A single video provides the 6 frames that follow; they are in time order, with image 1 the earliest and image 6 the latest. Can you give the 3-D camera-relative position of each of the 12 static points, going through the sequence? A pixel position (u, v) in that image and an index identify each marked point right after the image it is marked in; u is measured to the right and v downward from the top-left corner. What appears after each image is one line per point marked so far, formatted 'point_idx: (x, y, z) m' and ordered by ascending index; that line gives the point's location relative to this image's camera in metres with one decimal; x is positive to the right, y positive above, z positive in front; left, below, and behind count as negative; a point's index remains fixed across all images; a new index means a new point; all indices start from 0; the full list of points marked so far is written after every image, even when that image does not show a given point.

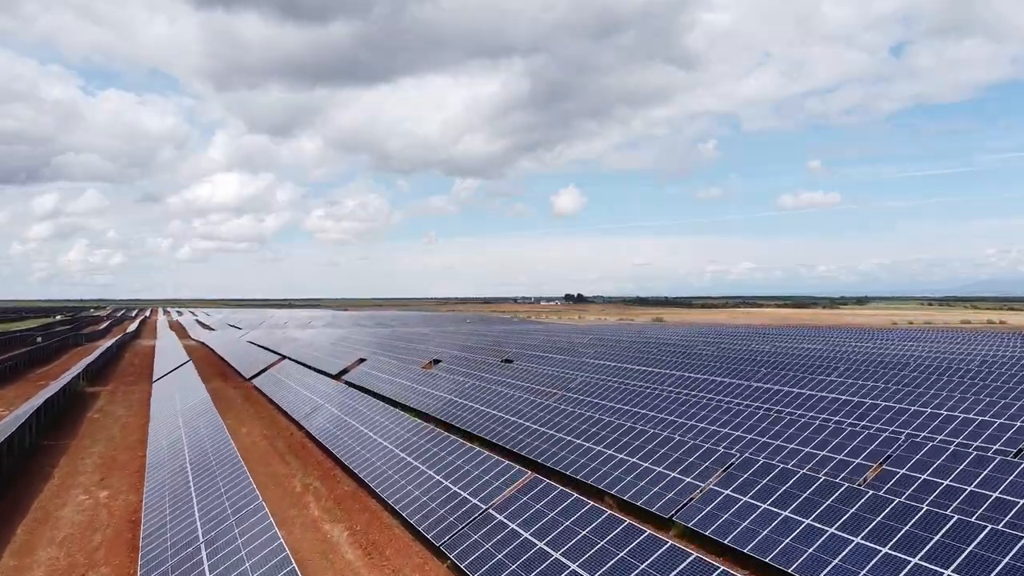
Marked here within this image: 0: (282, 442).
0: (-7.1, -4.8, +17.8) m
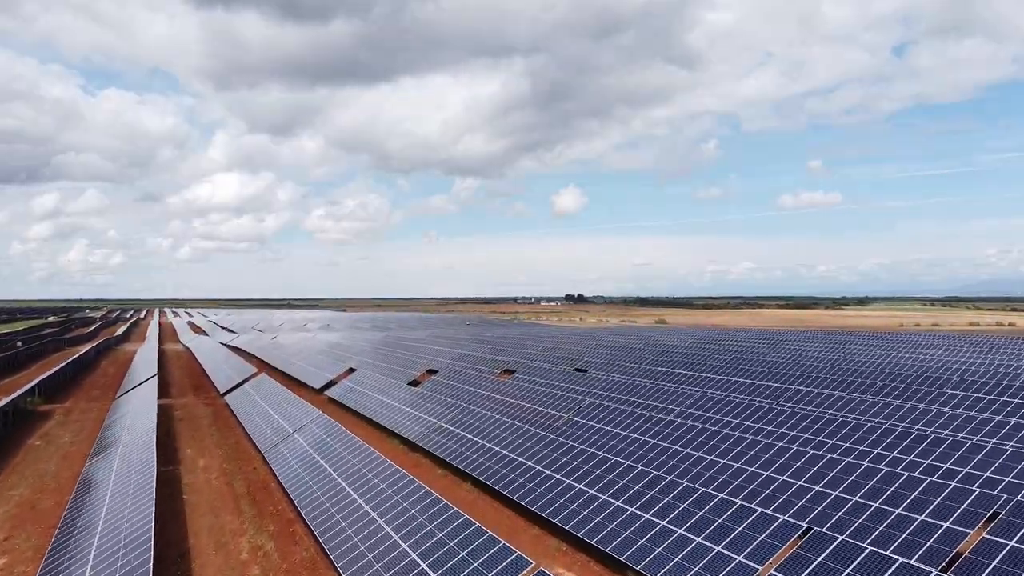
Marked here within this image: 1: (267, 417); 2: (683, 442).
0: (-7.2, -5.1, +15.3) m
1: (-8.4, -4.4, +19.5) m
2: (+5.1, -4.9, +17.8) m
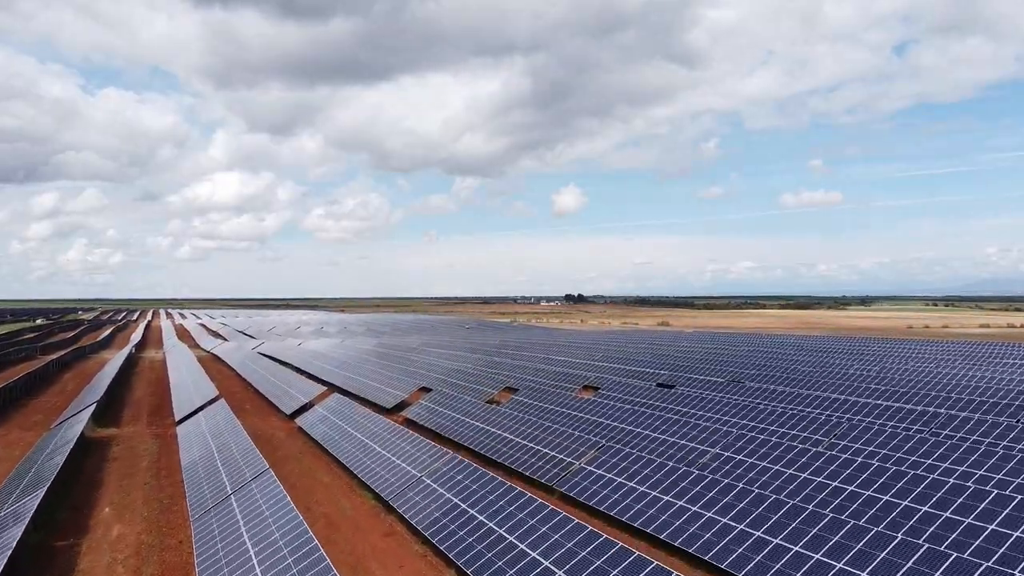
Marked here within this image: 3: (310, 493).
0: (-7.2, -5.6, +11.9) m
1: (-8.4, -4.9, +16.0) m
2: (+5.1, -5.4, +14.3) m
3: (-5.8, -5.9, +16.5) m
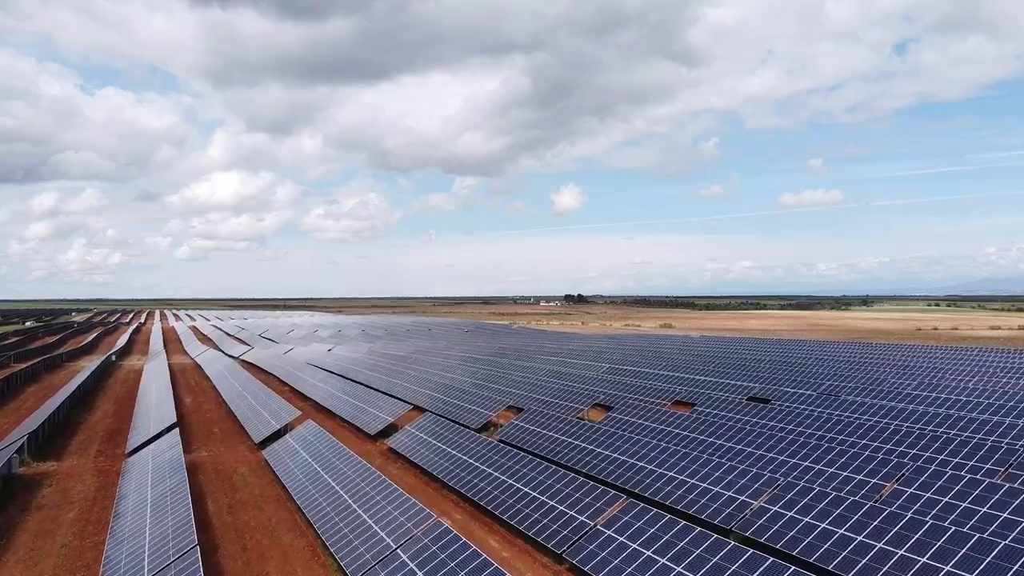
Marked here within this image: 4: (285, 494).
0: (-7.3, -6.0, +8.9) m
1: (-8.4, -5.4, +13.1) m
2: (+5.1, -5.8, +11.4) m
3: (-5.8, -6.3, +13.5) m
4: (-6.7, -6.1, +17.1) m
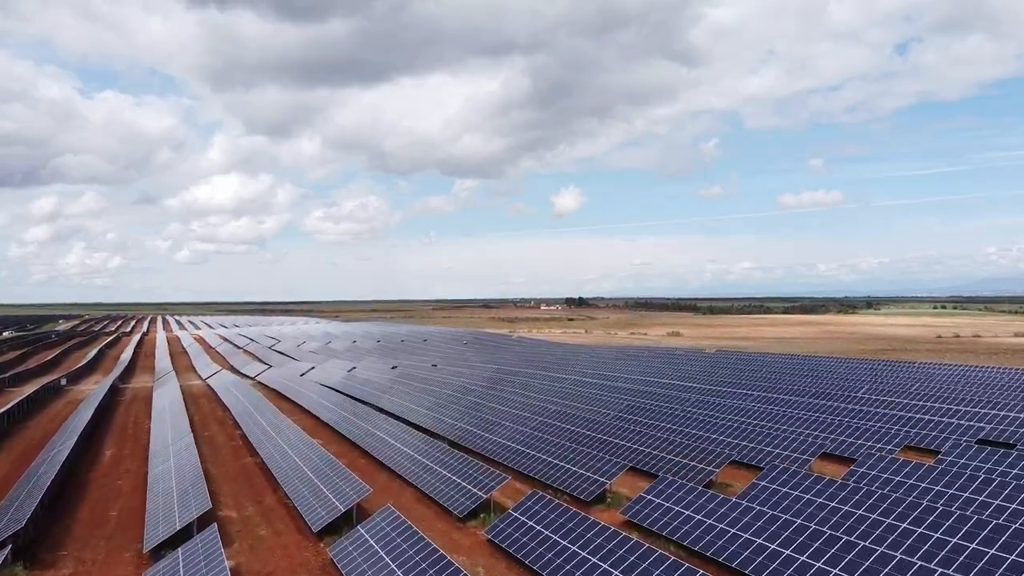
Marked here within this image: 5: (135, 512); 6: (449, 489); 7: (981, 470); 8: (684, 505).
0: (-7.4, -7.2, +2.6) m
1: (-8.6, -6.5, +6.8) m
2: (+5.0, -6.9, +5.0) m
3: (-5.9, -7.4, +7.2) m
4: (-6.8, -7.3, +10.8) m
5: (-12.4, -7.4, +19.1) m
6: (-2.2, -6.8, +19.9) m
7: (+15.5, -6.0, +18.9) m
8: (+5.2, -6.6, +18.0) m
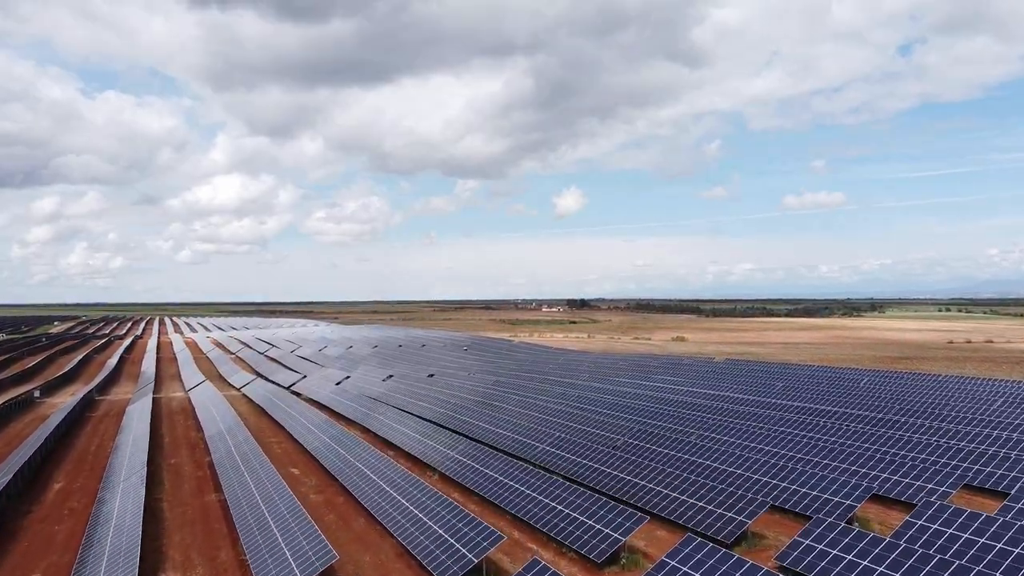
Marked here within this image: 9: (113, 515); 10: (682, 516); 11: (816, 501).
0: (-7.4, -7.7, -0.4) m
1: (-8.6, -7.1, +3.8) m
2: (+4.9, -7.4, +2.0) m
3: (-6.0, -8.0, +4.2) m
4: (-6.9, -7.8, +7.8) m
5: (-12.4, -8.0, +16.1) m
6: (-2.2, -7.4, +16.9) m
7: (+15.4, -6.5, +15.9) m
8: (+5.2, -7.1, +15.0) m
9: (-13.1, -7.3, +19.2) m
10: (+5.6, -7.0, +19.0) m
11: (+10.3, -6.9, +19.6) m
